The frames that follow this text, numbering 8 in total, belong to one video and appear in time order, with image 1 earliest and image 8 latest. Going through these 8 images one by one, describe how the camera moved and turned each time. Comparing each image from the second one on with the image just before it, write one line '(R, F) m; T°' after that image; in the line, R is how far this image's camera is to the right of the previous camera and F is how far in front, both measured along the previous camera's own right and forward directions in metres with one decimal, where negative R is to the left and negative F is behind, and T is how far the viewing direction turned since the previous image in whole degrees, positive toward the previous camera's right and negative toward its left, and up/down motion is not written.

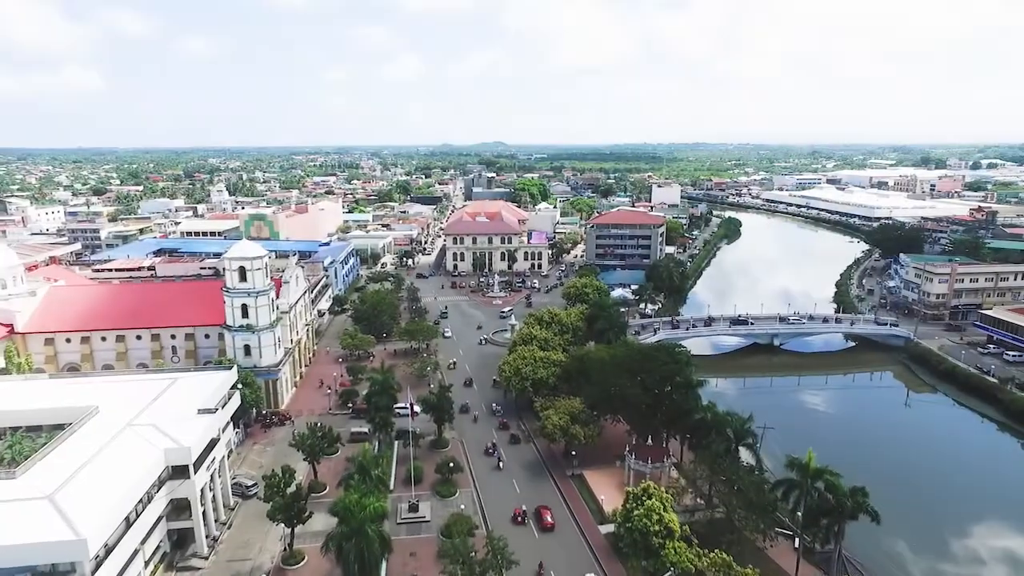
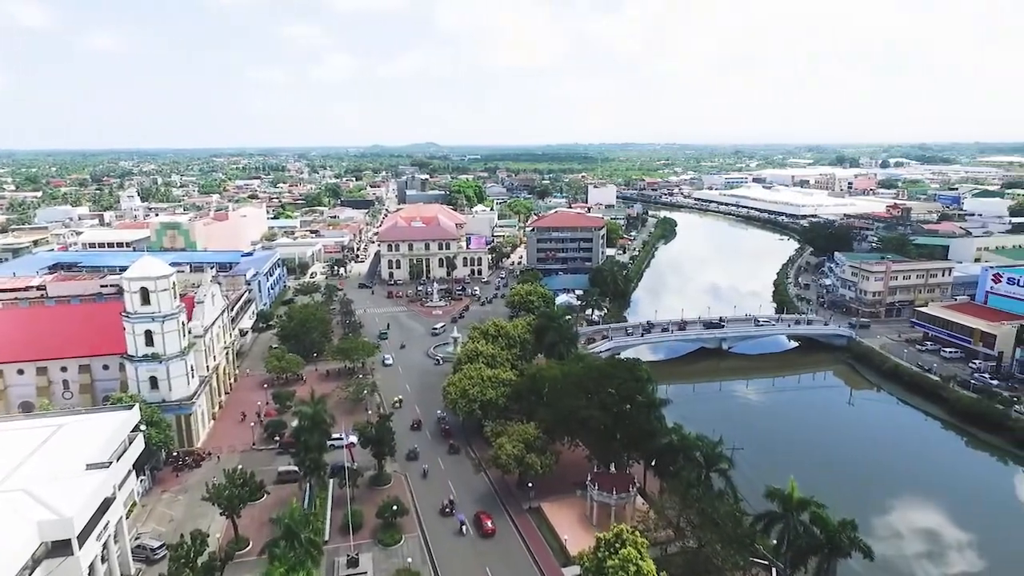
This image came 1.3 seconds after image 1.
(-0.4, +2.5) m; +6°
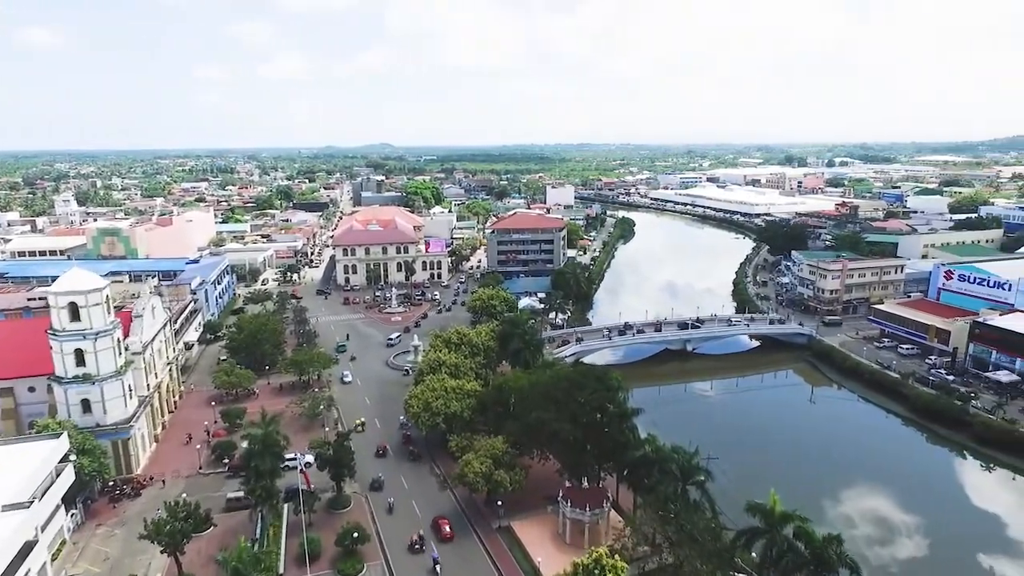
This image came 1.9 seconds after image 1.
(-0.2, +1.2) m; +4°
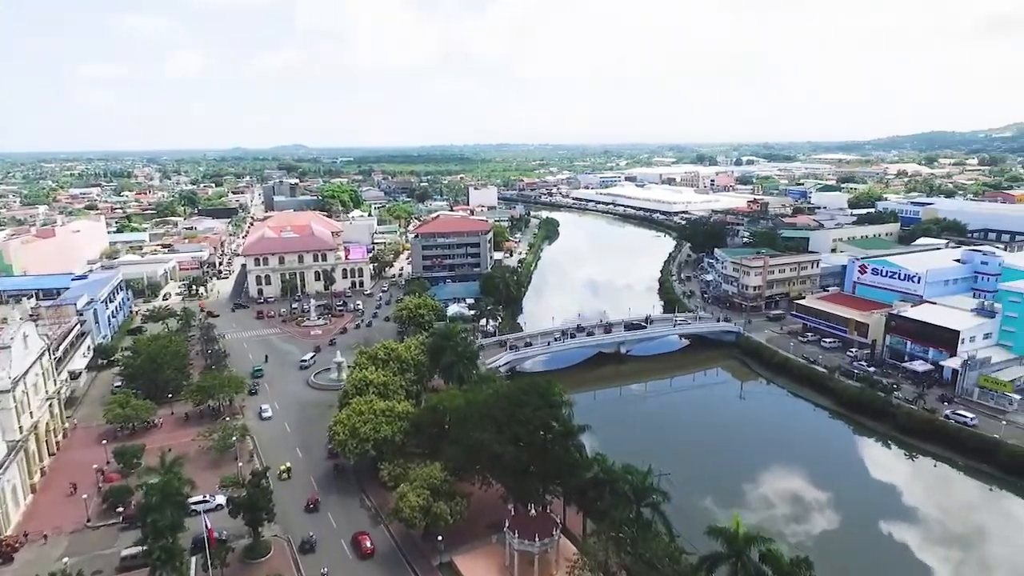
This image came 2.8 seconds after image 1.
(-0.3, +1.8) m; +7°
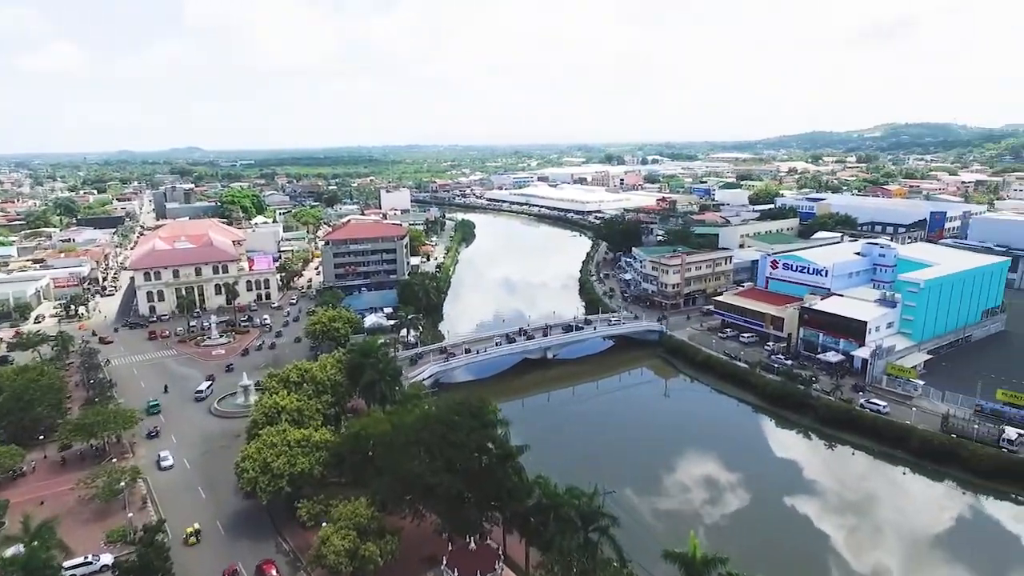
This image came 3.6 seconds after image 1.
(-0.4, +1.7) m; +8°
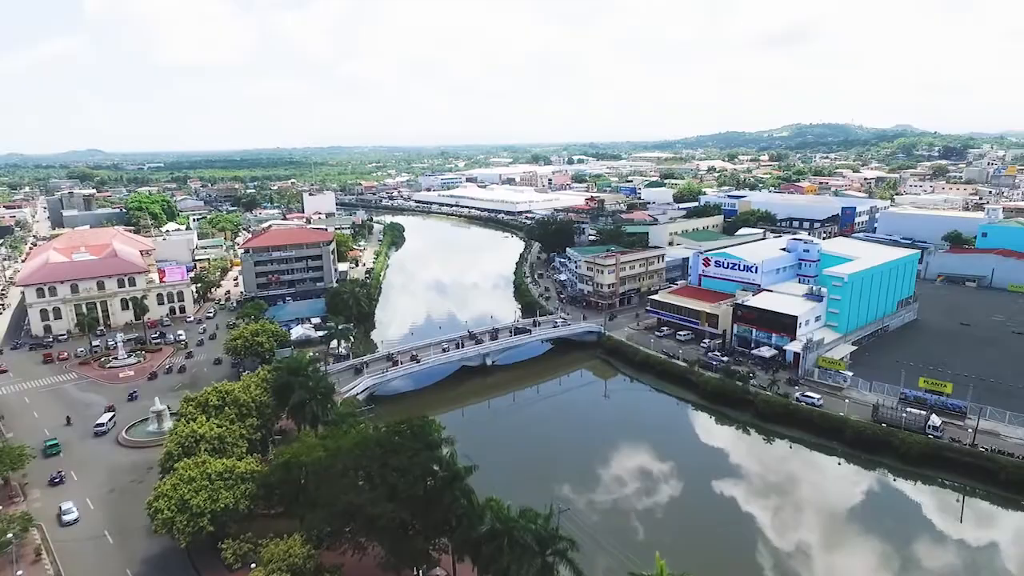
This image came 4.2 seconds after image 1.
(-0.4, +1.3) m; +6°
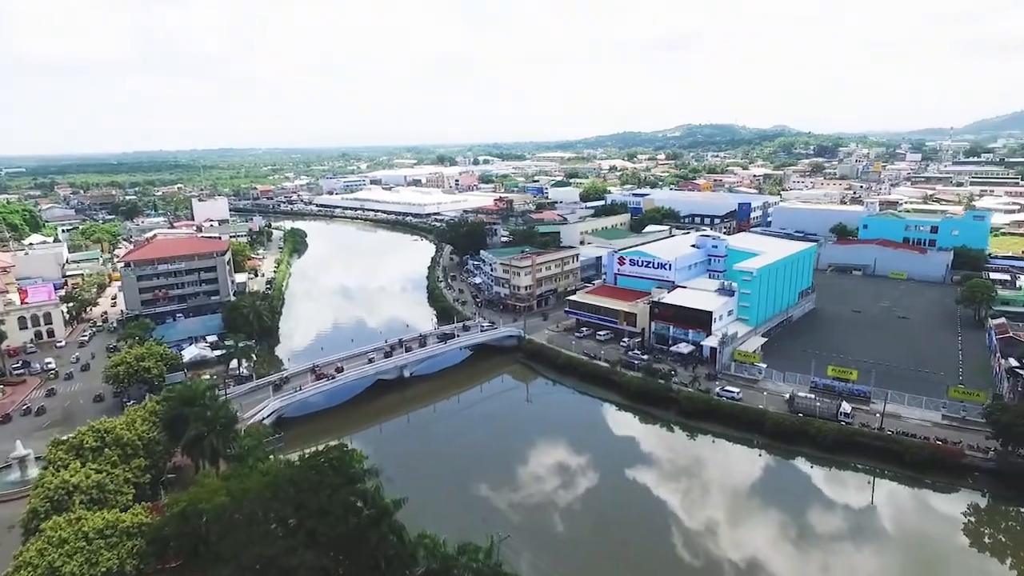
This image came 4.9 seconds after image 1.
(-0.5, +1.5) m; +8°
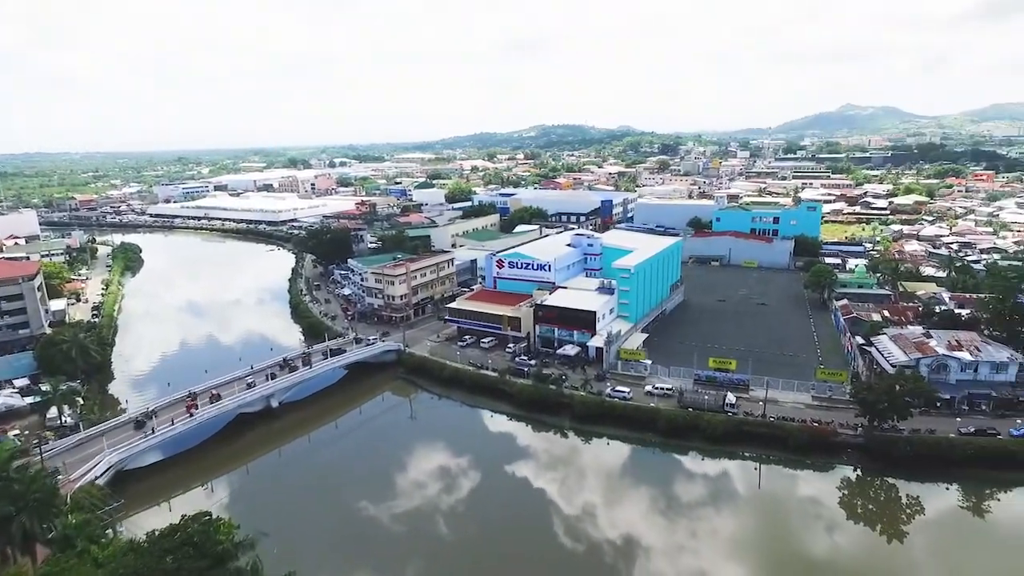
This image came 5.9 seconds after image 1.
(-0.7, +2.3) m; +12°
